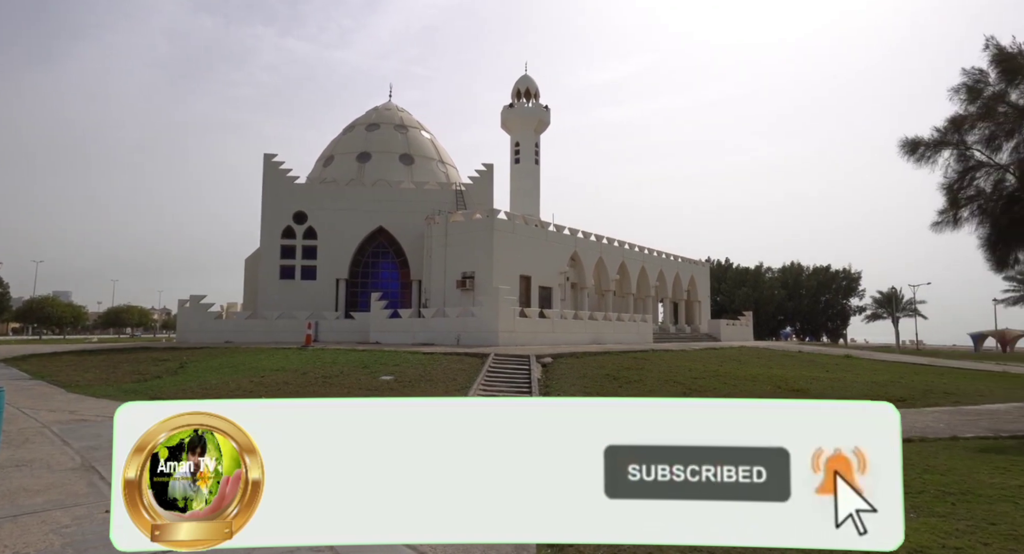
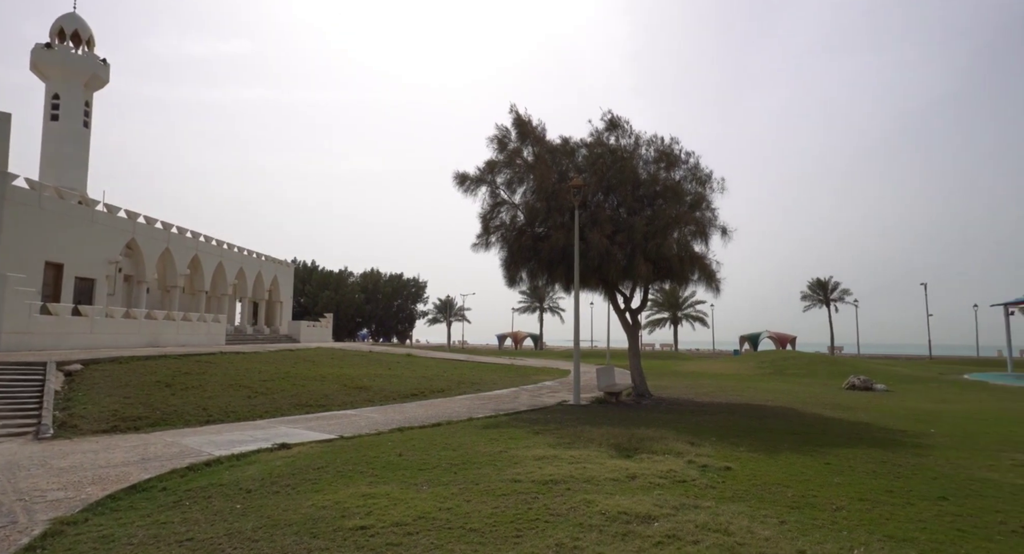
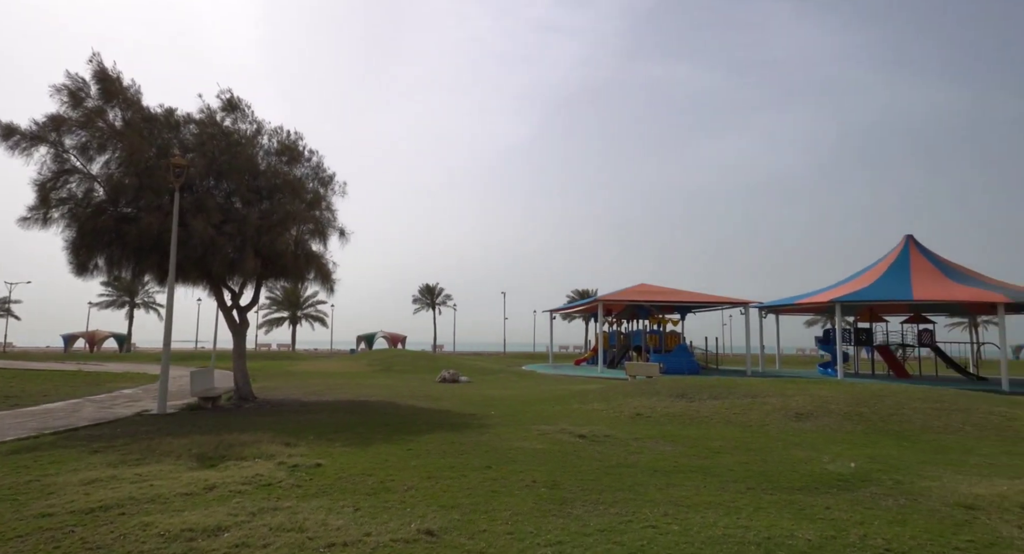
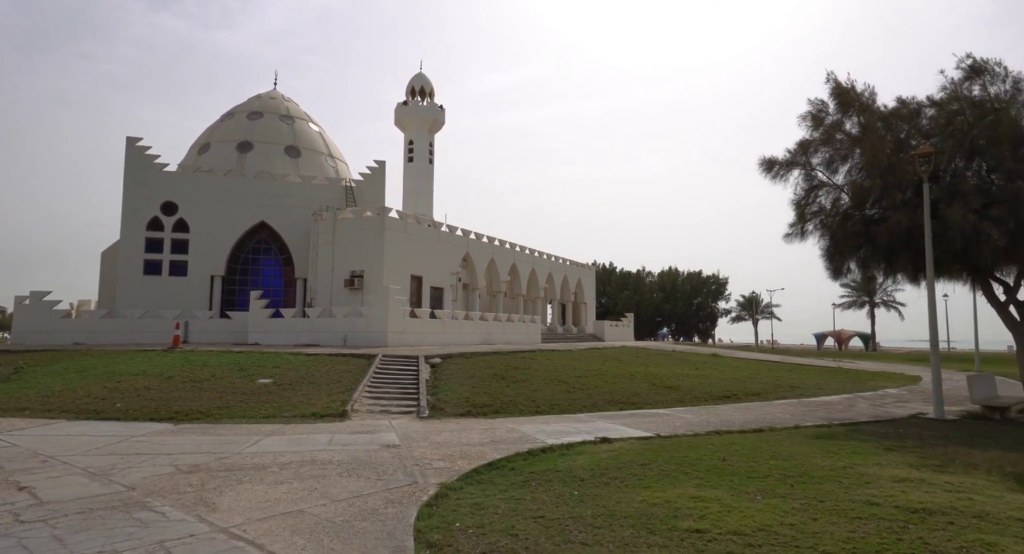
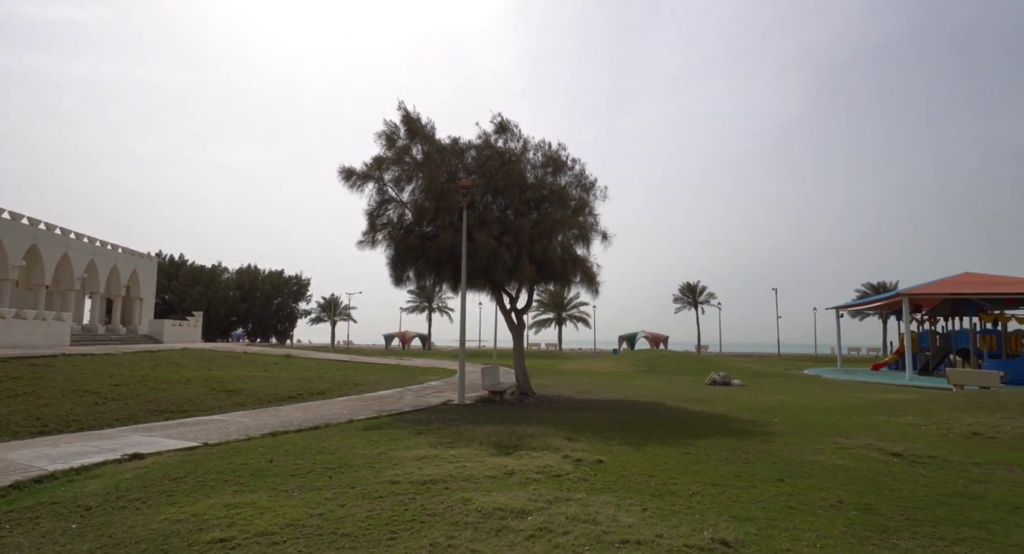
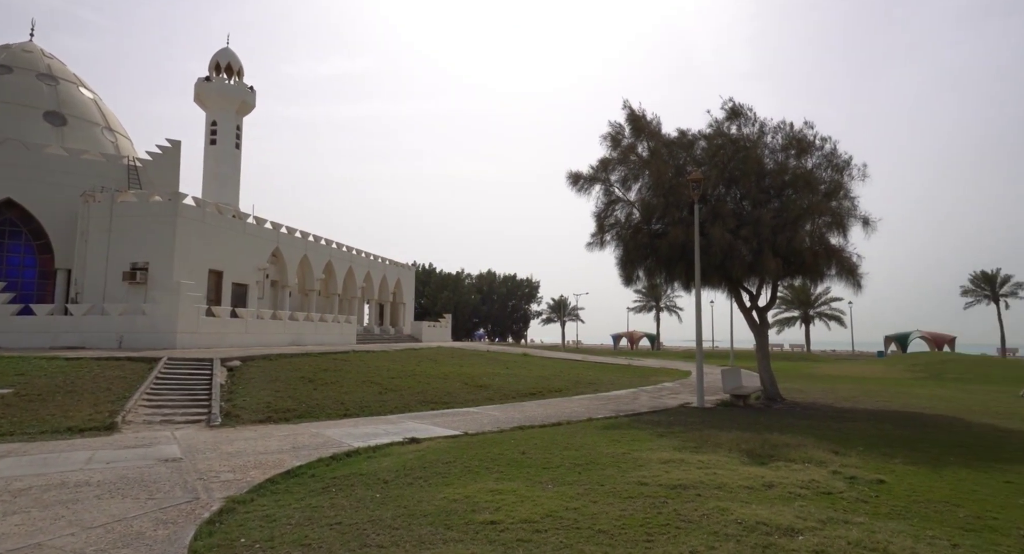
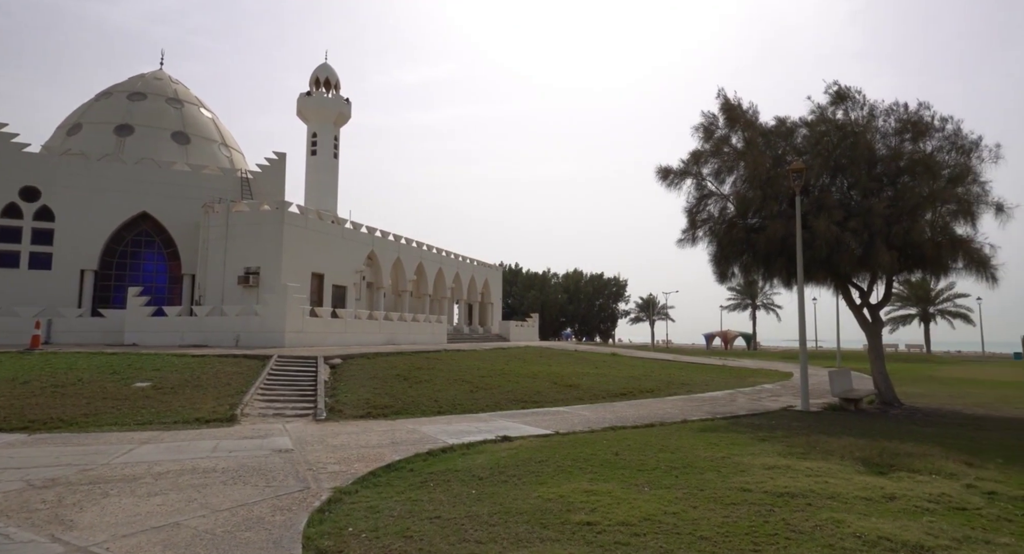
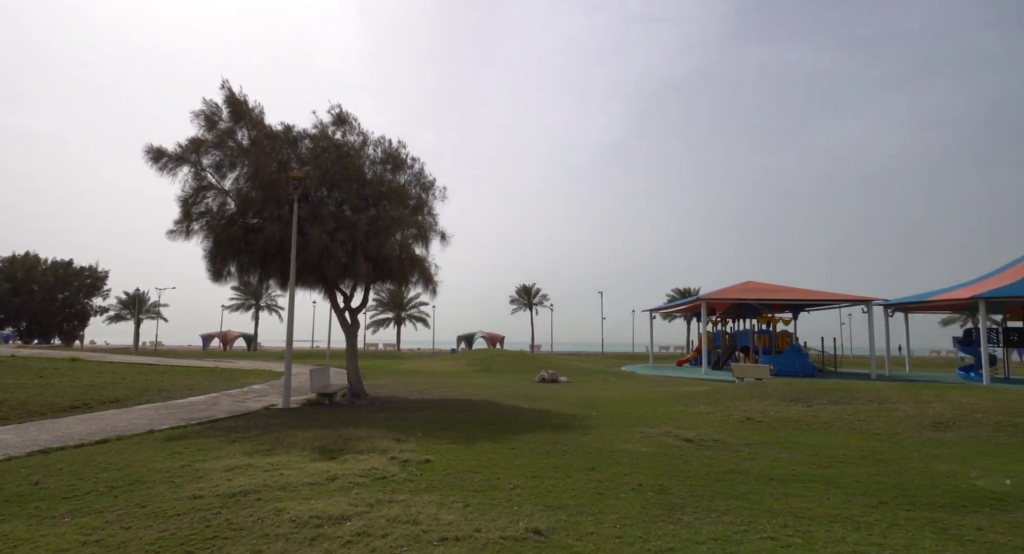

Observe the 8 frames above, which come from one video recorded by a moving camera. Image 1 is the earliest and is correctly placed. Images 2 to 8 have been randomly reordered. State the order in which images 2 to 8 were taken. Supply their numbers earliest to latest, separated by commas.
4, 7, 6, 2, 5, 8, 3
